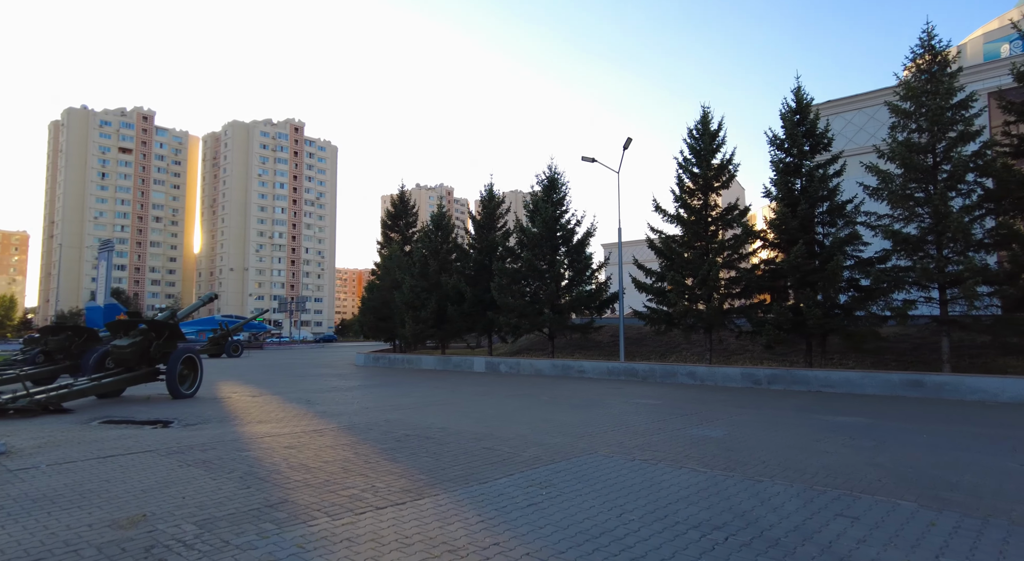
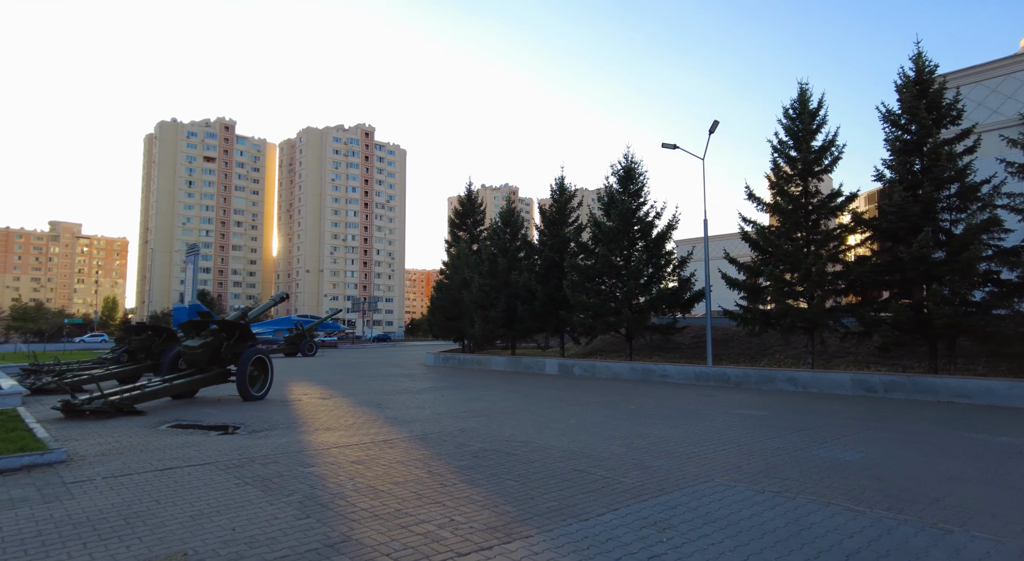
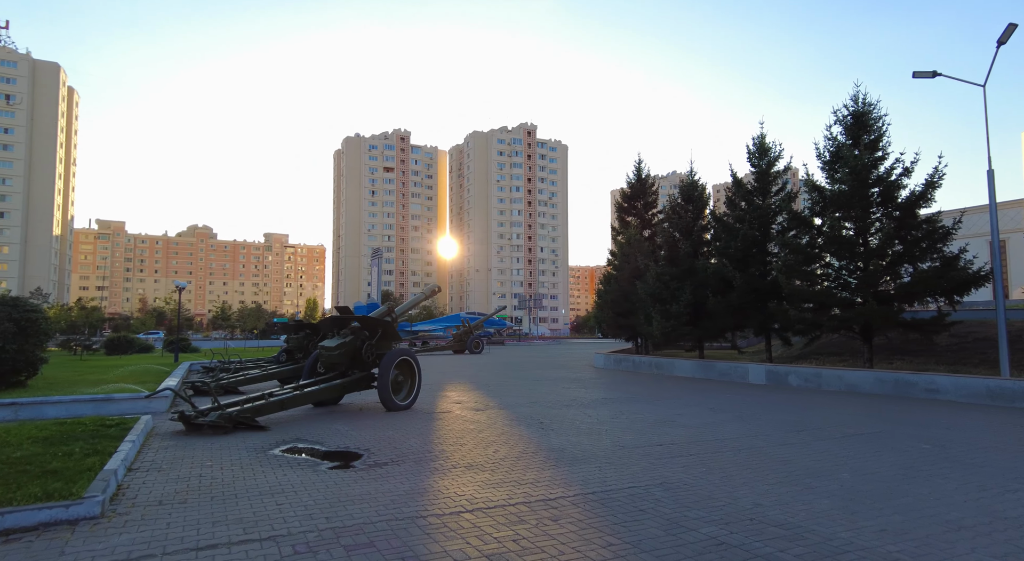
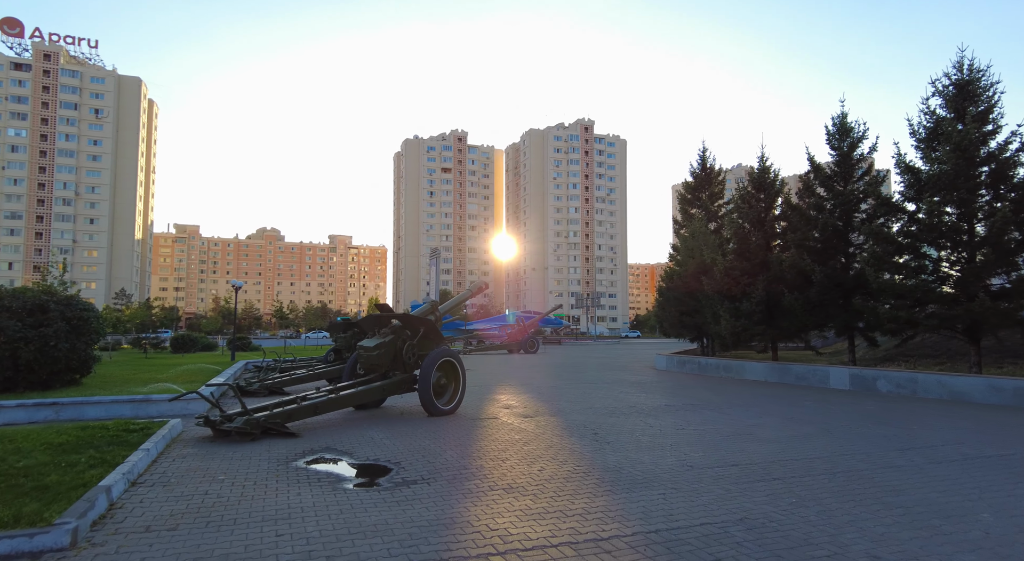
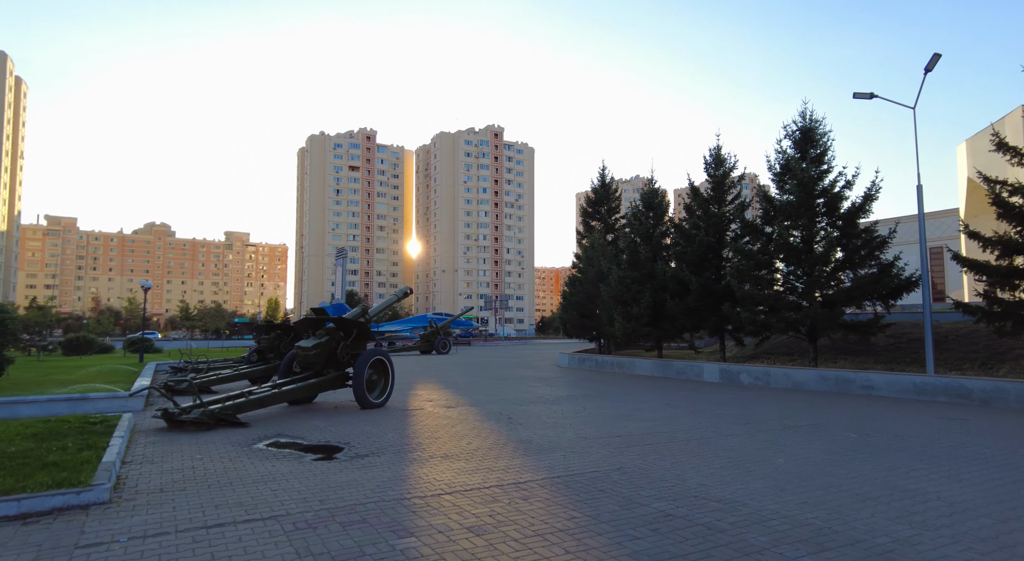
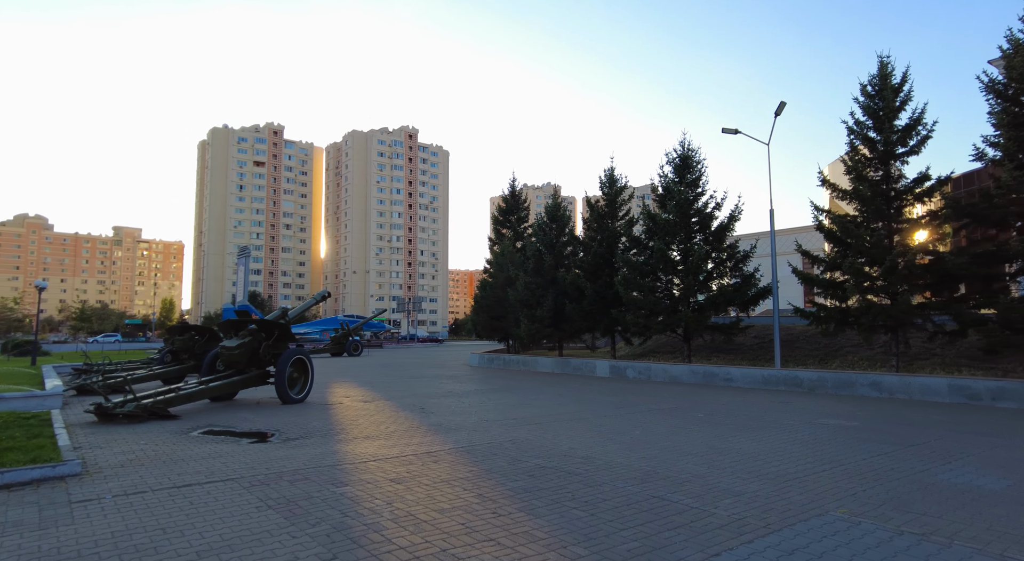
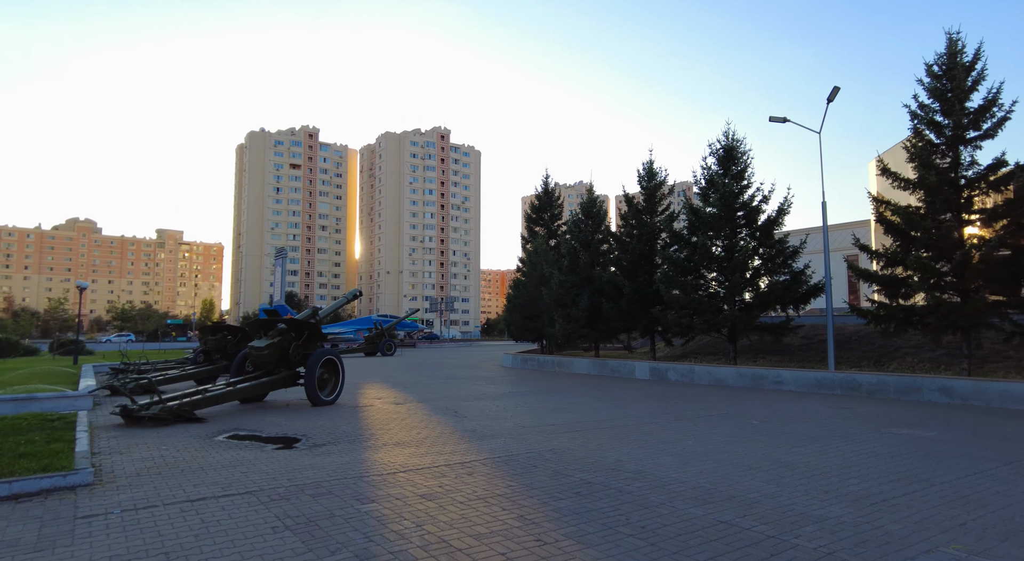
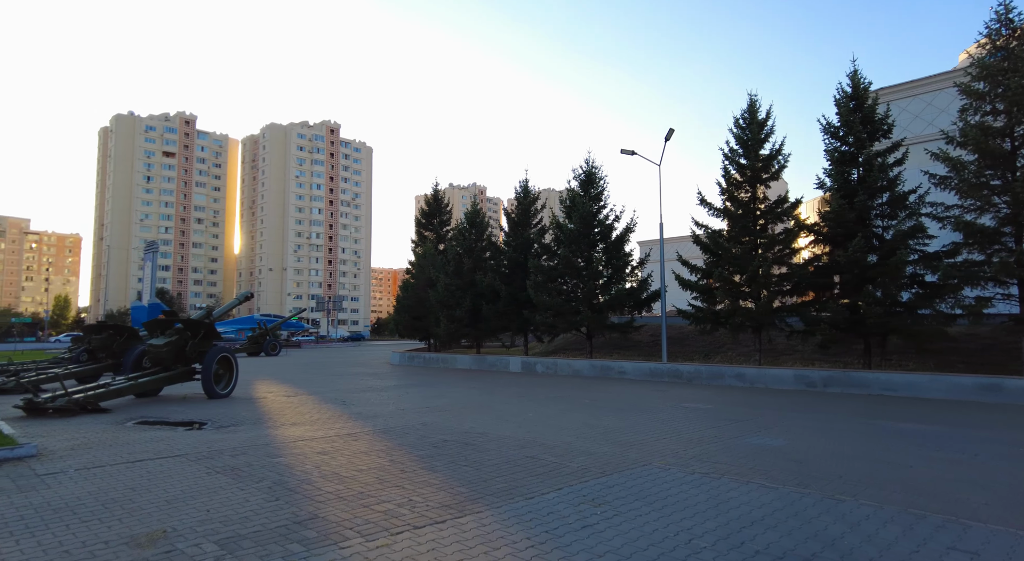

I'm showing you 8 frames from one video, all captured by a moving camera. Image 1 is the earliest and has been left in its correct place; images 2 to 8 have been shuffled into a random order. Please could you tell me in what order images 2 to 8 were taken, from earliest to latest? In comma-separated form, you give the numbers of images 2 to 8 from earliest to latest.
8, 2, 6, 7, 5, 3, 4
